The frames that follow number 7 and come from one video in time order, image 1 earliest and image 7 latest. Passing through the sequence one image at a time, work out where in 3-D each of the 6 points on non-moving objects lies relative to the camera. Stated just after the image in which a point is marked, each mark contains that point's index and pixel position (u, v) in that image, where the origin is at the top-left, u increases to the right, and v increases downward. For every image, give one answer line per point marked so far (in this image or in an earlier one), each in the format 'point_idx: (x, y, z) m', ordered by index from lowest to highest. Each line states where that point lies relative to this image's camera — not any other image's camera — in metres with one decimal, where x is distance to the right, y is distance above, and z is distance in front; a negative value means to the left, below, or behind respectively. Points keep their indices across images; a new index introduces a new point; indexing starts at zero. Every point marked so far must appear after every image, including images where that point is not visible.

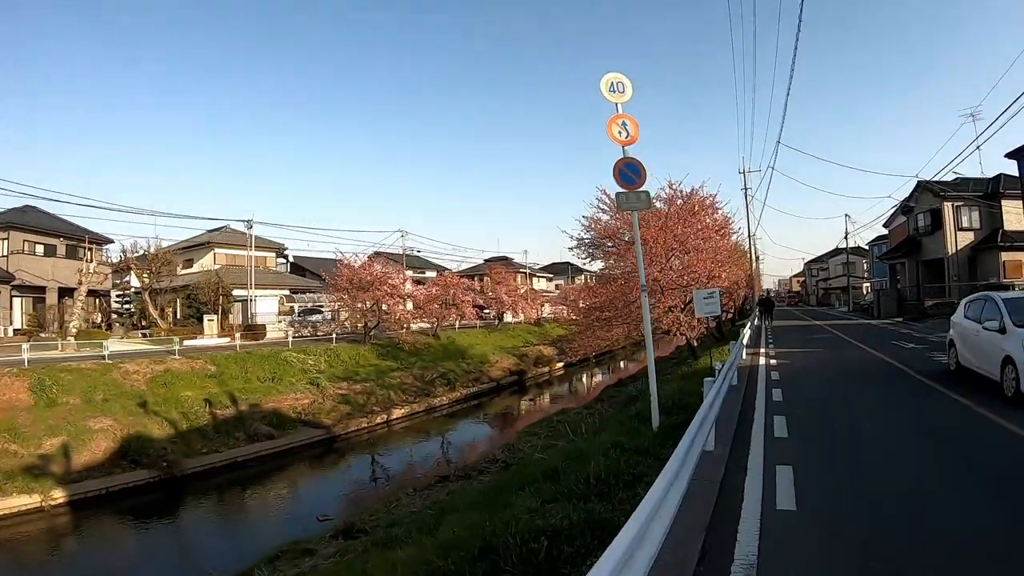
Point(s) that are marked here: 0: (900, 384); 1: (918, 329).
0: (+6.5, -1.6, +9.8) m
1: (+12.7, -1.2, +18.0) m
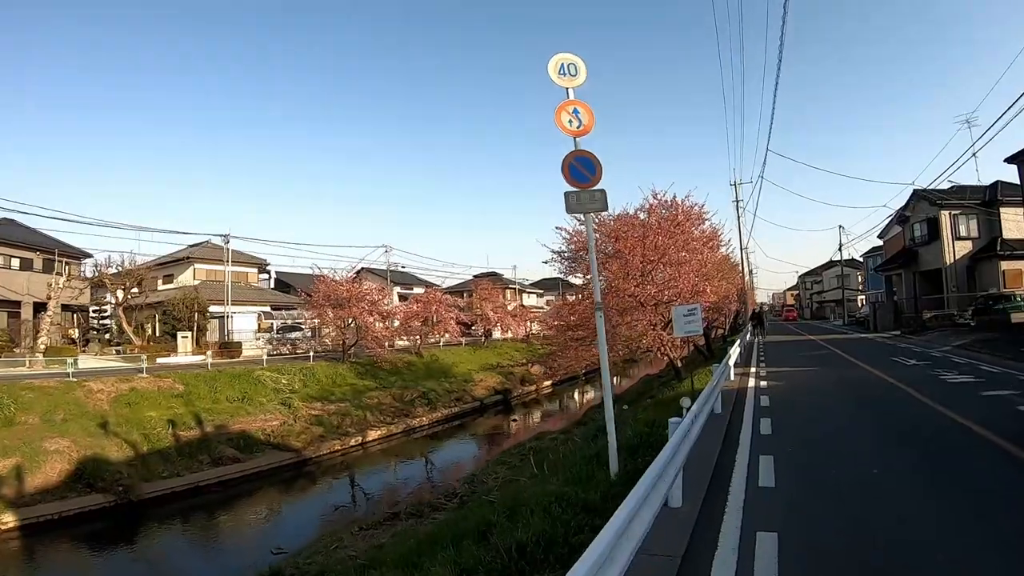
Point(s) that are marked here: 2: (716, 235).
0: (+6.0, -1.8, +9.0) m
1: (+12.2, -1.6, +17.3) m
2: (+5.1, +1.3, +14.3) m
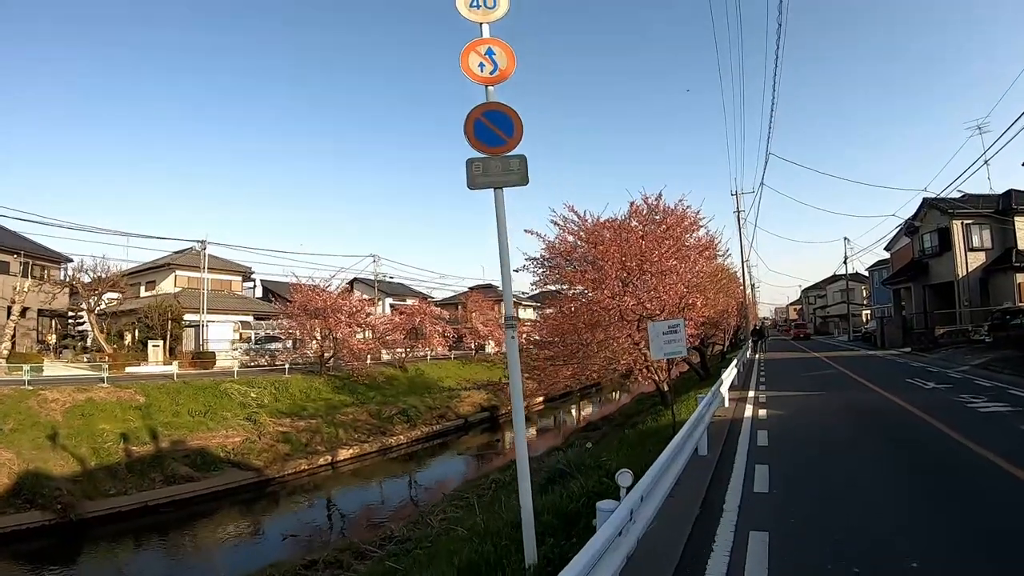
0: (+5.4, -2.0, +7.8) m
1: (+11.6, -2.0, +16.0) m
2: (+4.6, +1.0, +13.2) m
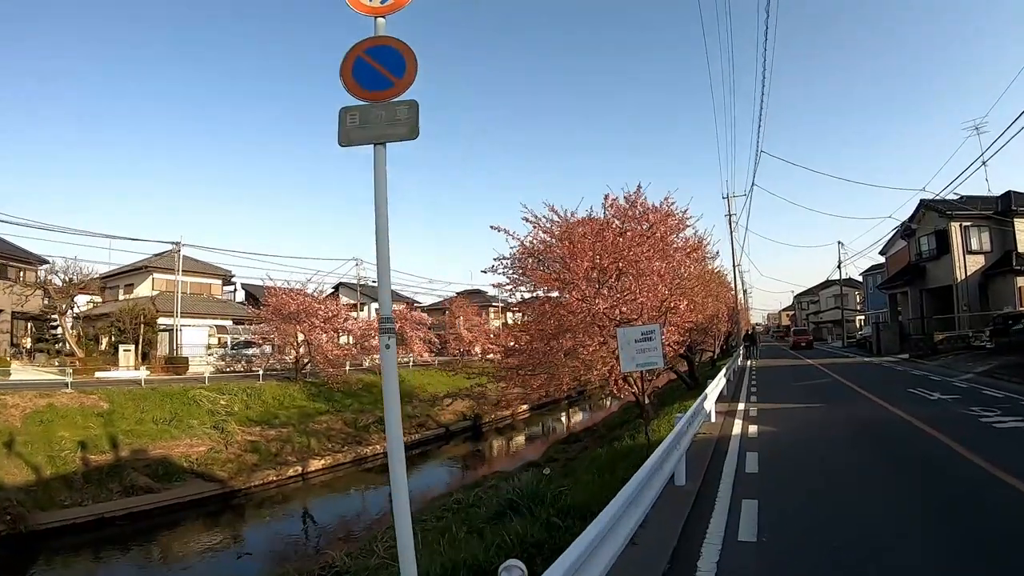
0: (+5.0, -2.0, +7.1) m
1: (+11.1, -2.1, +15.4) m
2: (+4.1, +0.9, +12.5) m
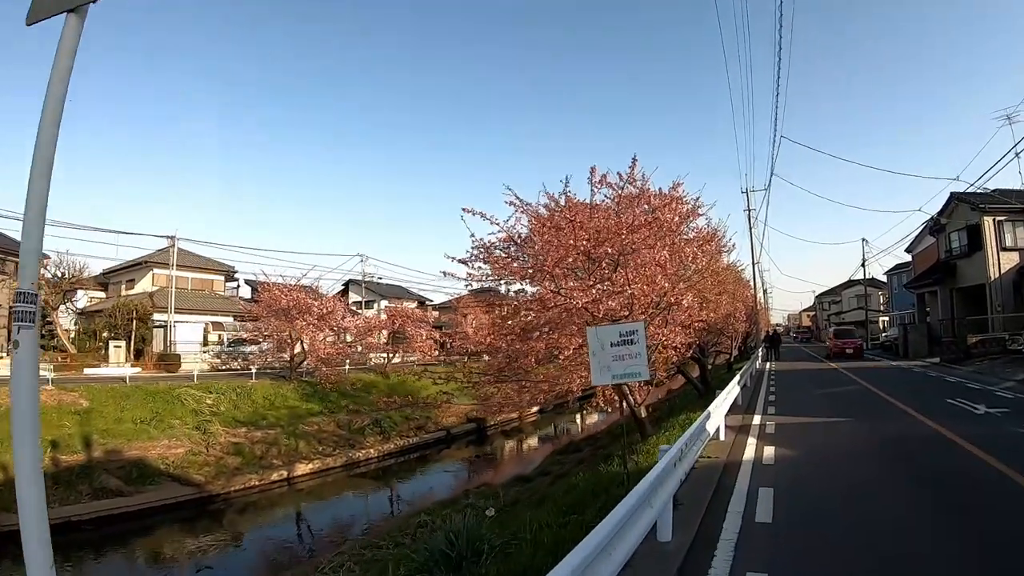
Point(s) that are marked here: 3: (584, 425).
0: (+4.7, -1.9, +6.0) m
1: (+11.1, -2.1, +14.1) m
2: (+4.0, +1.0, +11.4) m
3: (+2.1, -4.8, +19.8) m
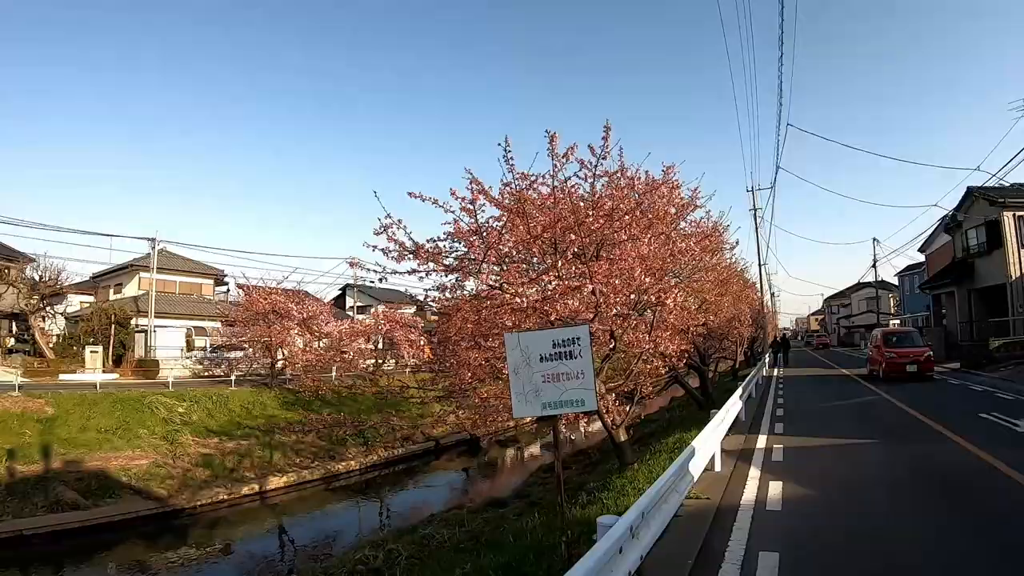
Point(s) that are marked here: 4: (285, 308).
0: (+4.3, -1.9, +4.9) m
1: (+10.8, -2.1, +13.0) m
2: (+3.6, +1.0, +10.4) m
3: (+1.9, -4.9, +18.8) m
4: (-7.4, -0.7, +19.8) m
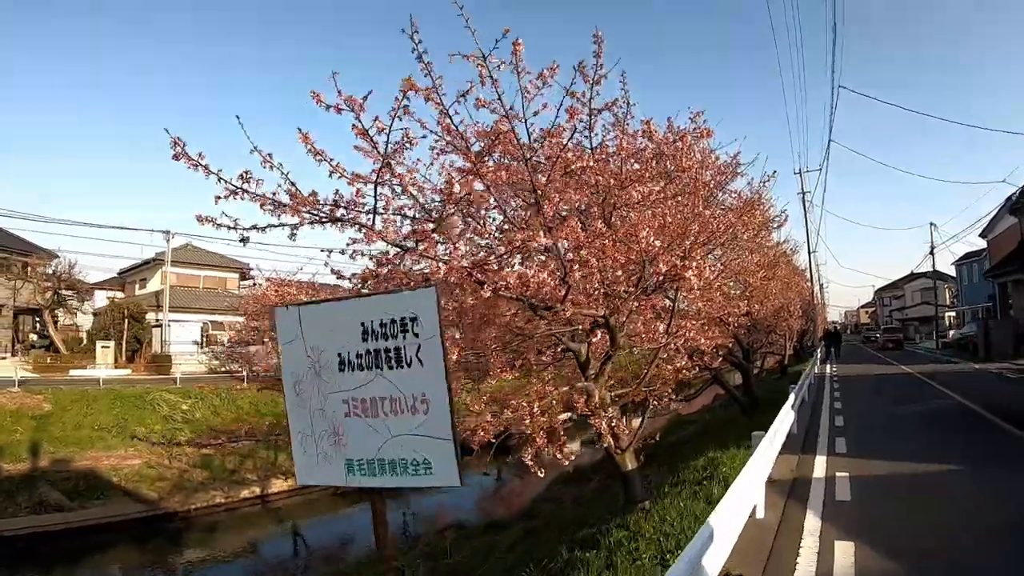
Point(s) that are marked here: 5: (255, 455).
0: (+4.1, -1.7, +3.5) m
1: (+11.1, -1.8, +11.1) m
2: (+3.8, +1.3, +8.9) m
3: (+2.5, -4.6, +17.4) m
4: (-6.6, -0.4, +18.9) m
5: (-6.2, -4.2, +14.2) m
